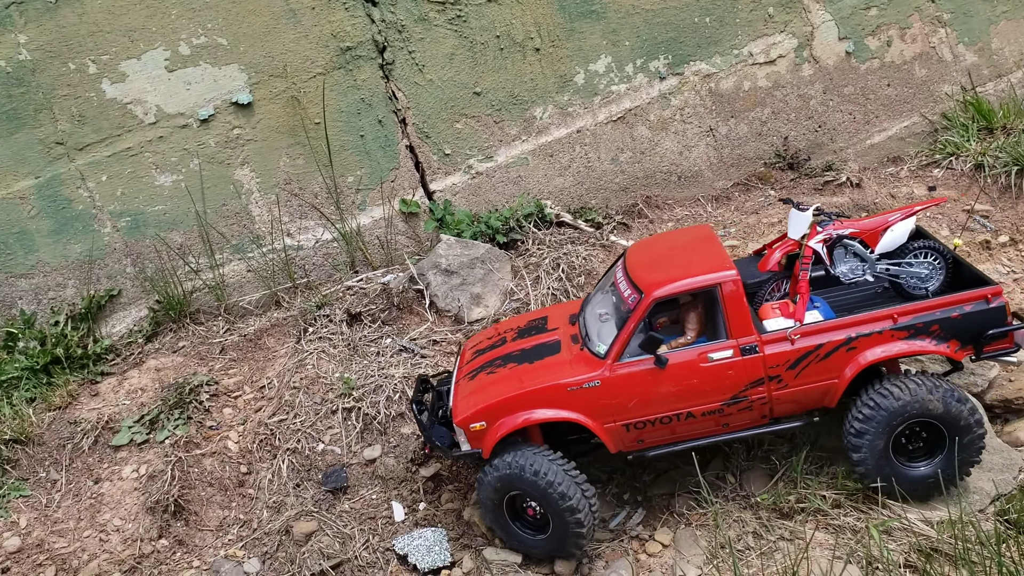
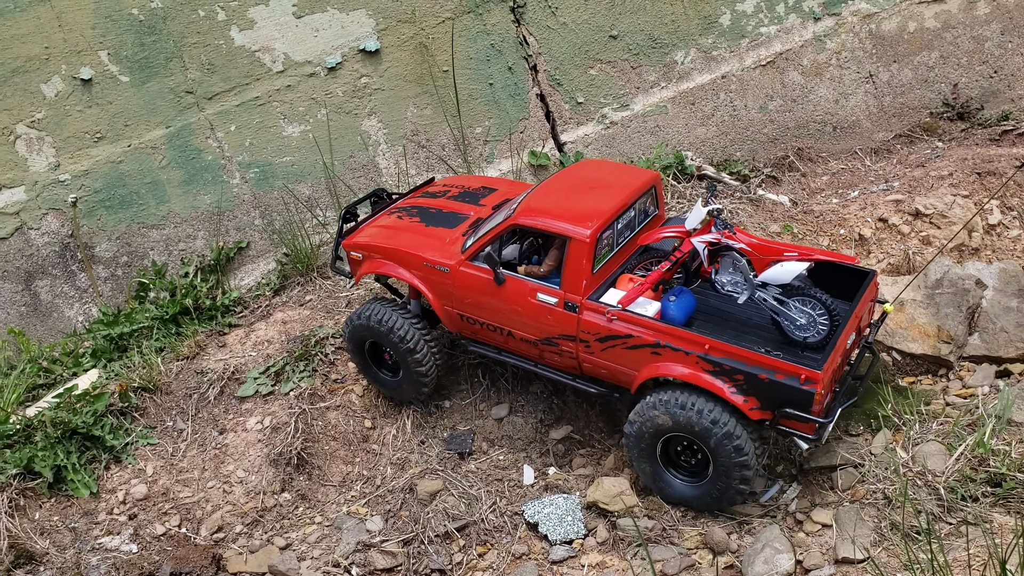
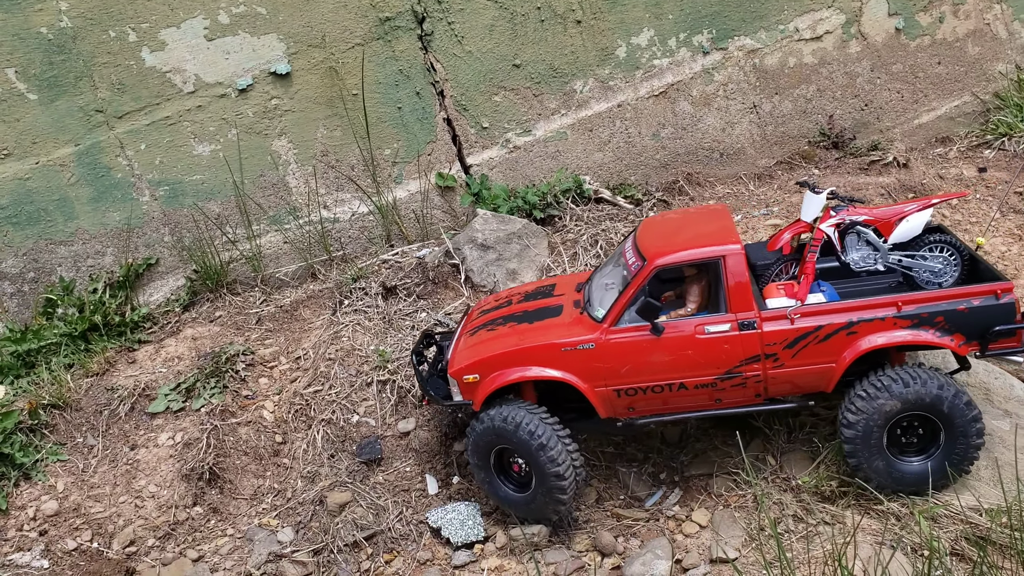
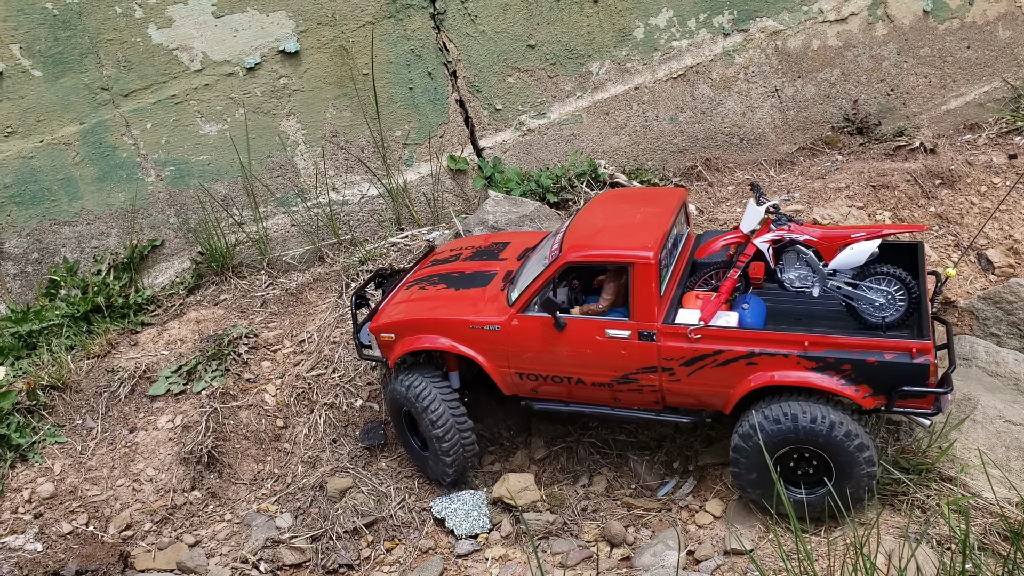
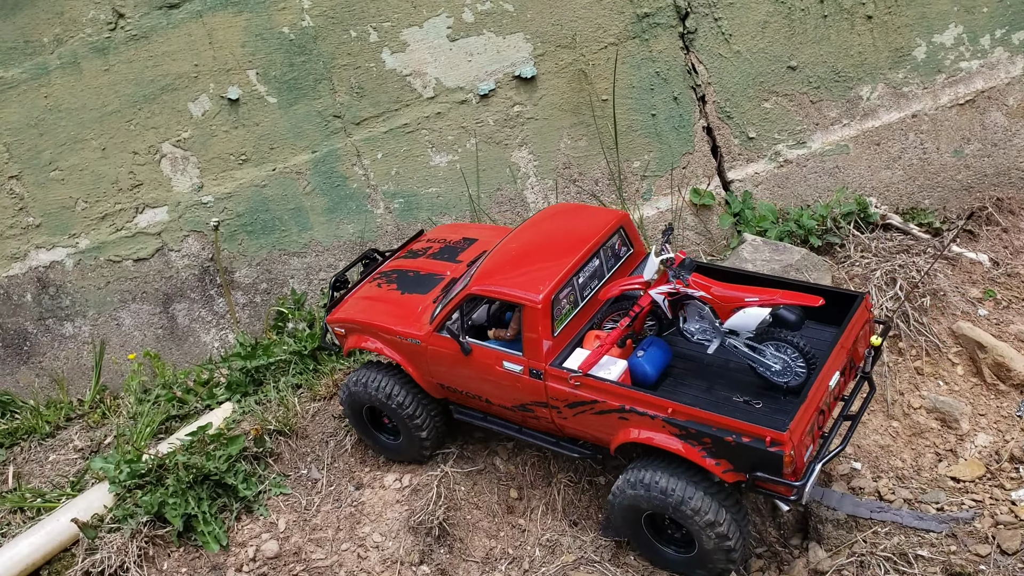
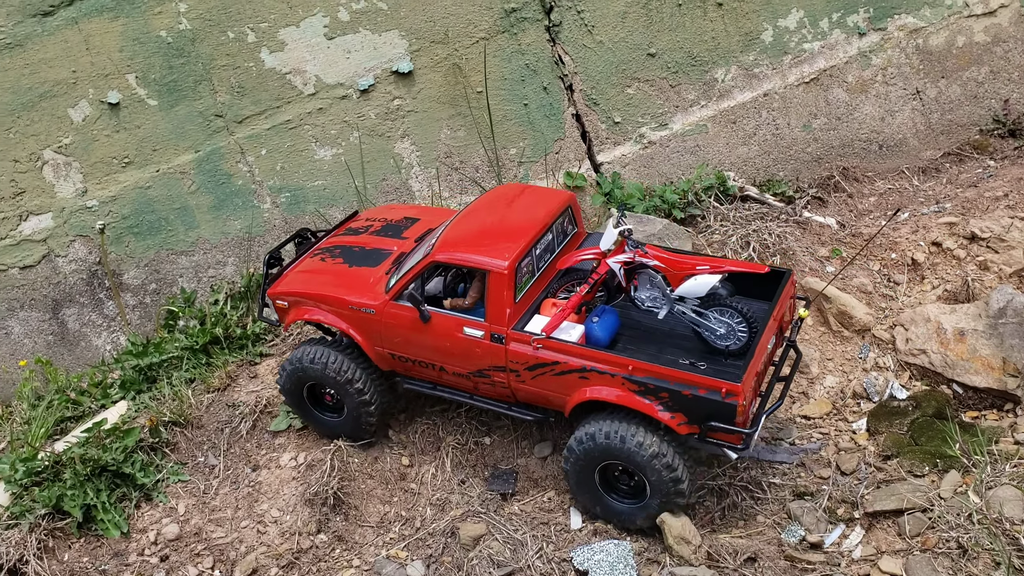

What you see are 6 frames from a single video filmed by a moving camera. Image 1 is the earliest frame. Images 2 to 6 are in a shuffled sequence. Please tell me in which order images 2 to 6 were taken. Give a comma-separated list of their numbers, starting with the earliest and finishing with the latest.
3, 4, 2, 6, 5
